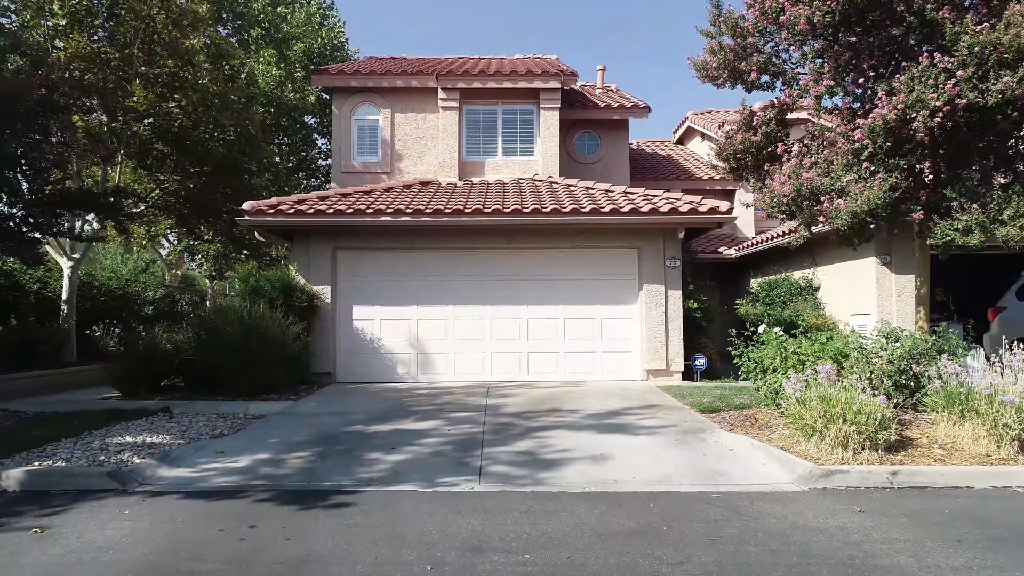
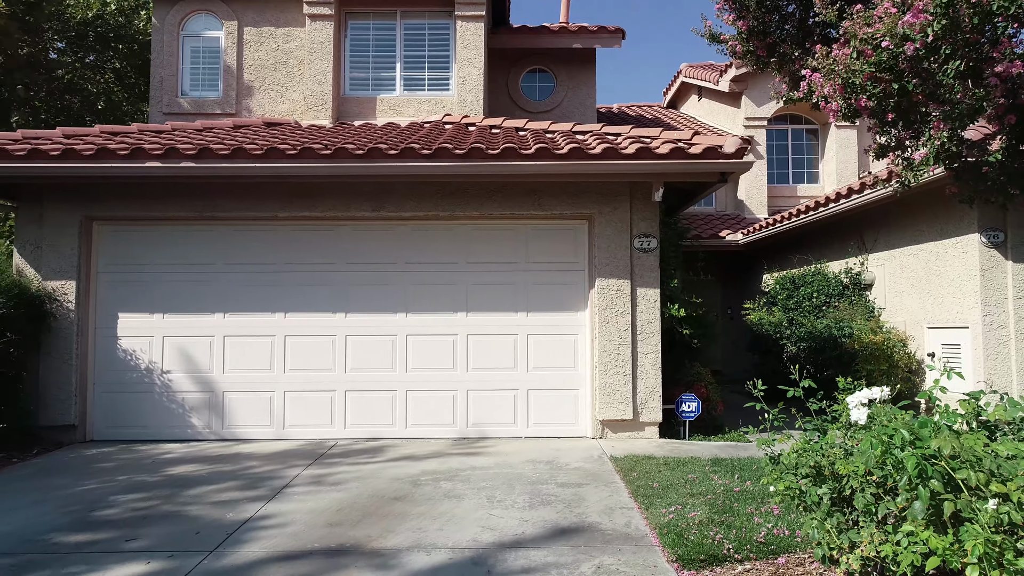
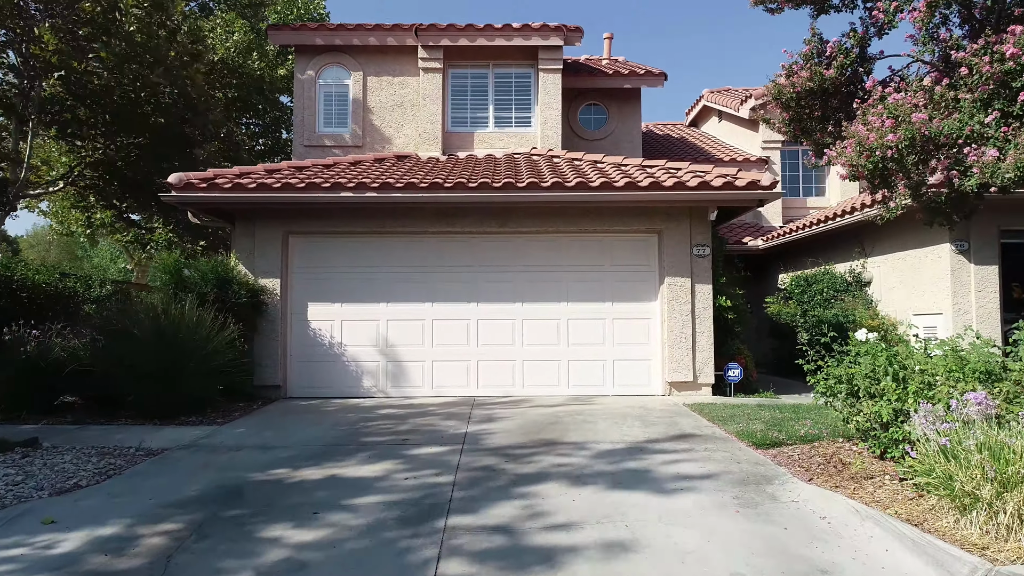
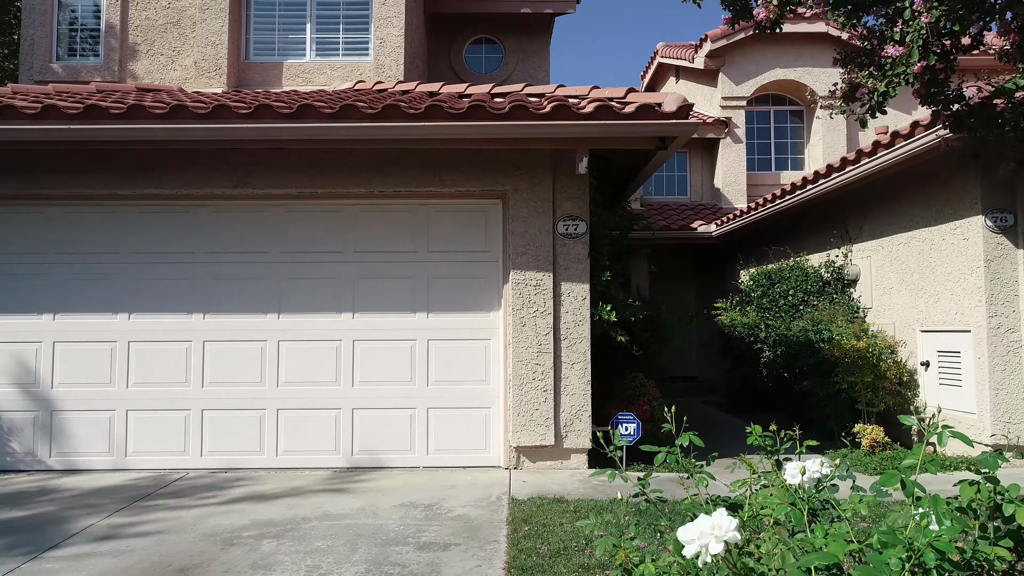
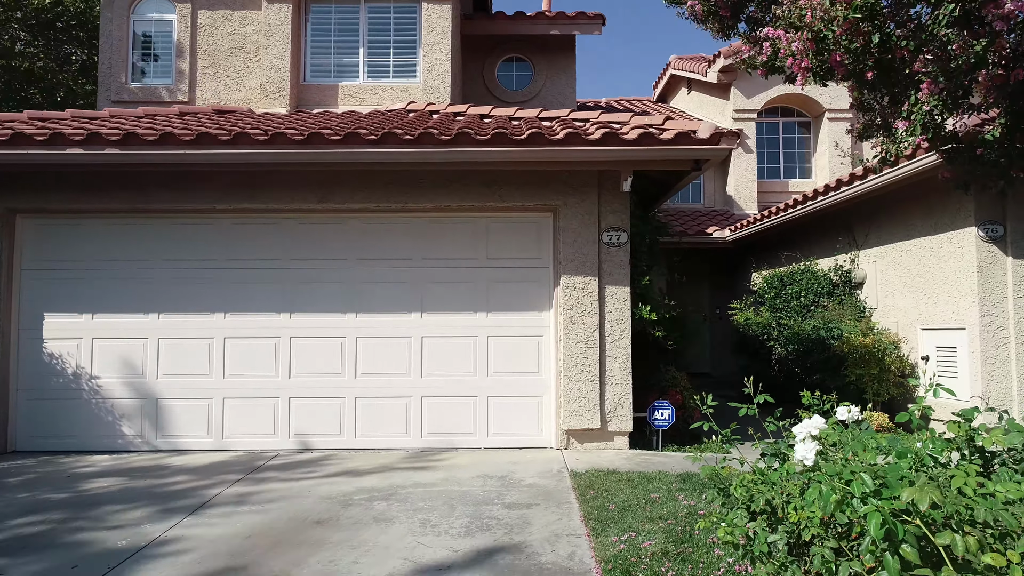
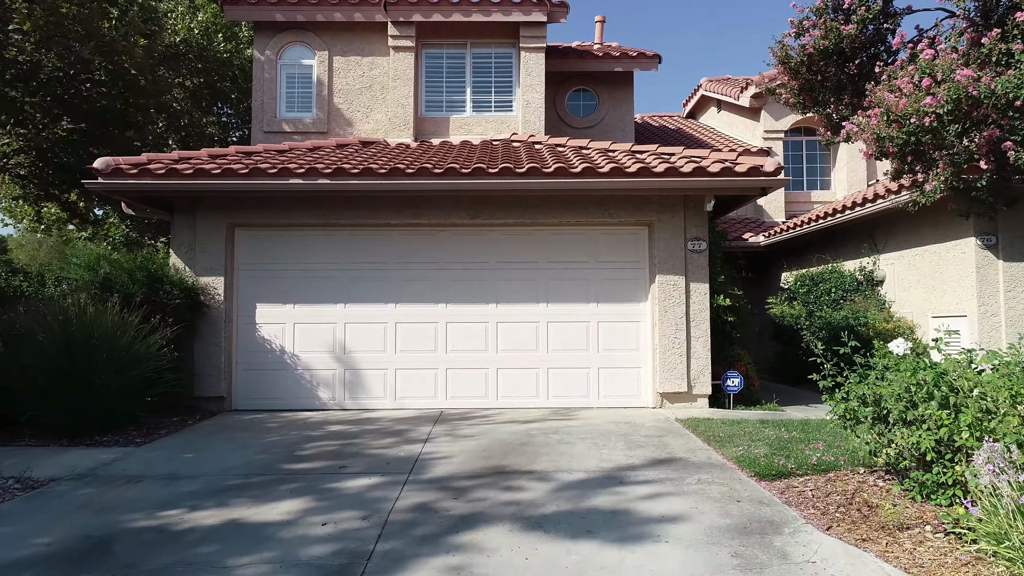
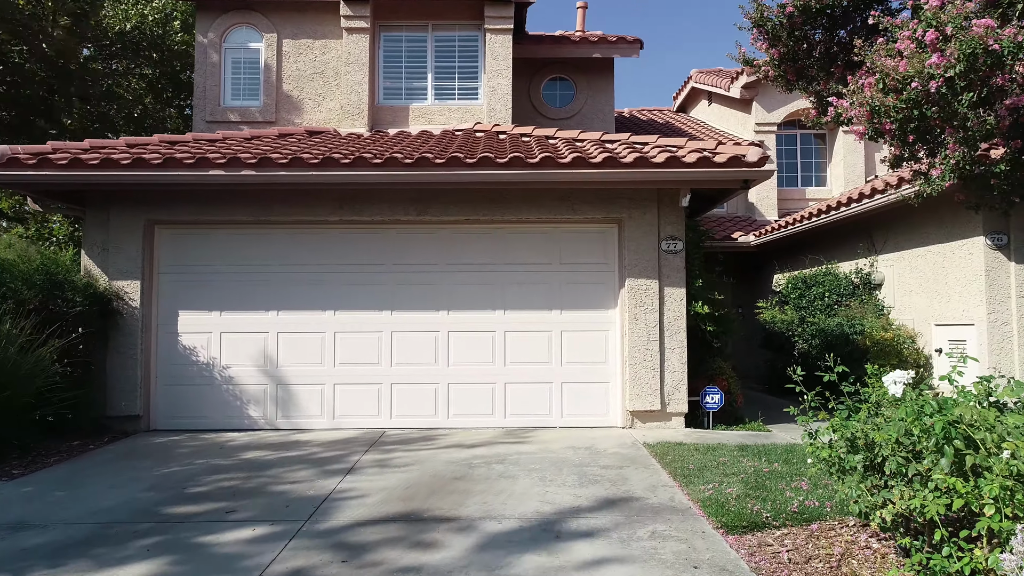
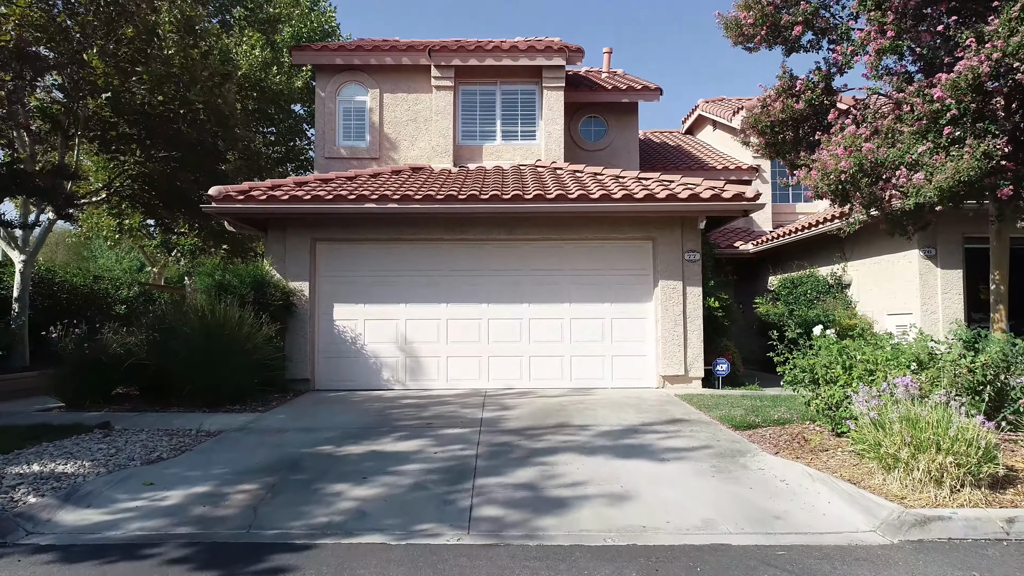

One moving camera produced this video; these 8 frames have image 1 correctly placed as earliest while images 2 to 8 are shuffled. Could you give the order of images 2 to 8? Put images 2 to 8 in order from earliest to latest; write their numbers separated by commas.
8, 3, 6, 7, 2, 5, 4
